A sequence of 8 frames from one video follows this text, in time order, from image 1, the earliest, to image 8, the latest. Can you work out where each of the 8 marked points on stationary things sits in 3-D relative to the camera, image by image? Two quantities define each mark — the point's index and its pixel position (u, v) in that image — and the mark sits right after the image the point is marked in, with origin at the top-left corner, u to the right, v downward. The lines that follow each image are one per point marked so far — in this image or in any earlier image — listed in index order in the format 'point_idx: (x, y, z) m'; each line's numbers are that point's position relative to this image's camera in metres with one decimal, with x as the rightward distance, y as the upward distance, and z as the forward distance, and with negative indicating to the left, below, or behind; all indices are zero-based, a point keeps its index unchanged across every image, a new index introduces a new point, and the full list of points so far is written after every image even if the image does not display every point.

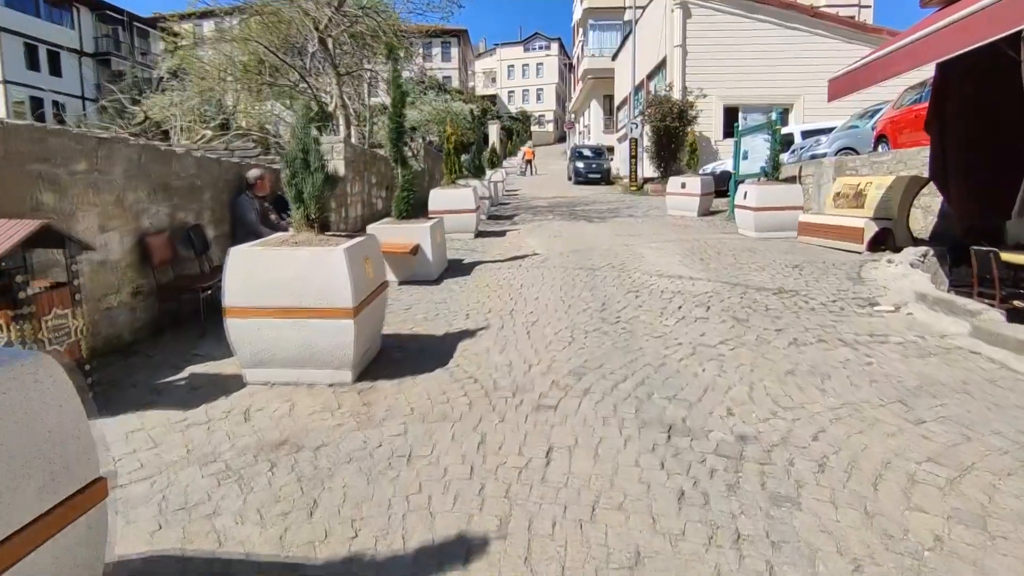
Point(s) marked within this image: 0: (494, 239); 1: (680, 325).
0: (-0.3, +1.0, +11.8) m
1: (+1.6, -0.4, +5.6) m
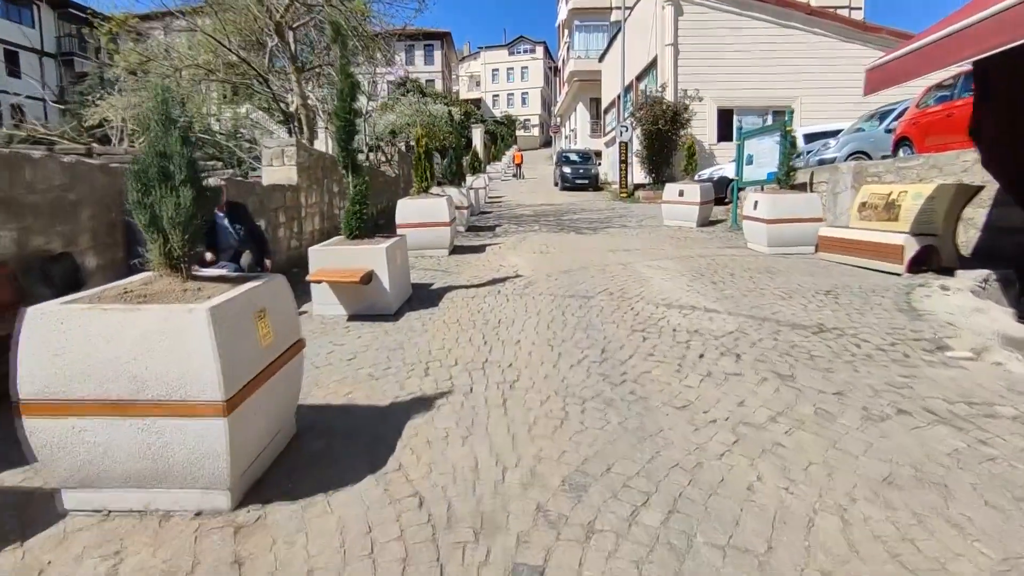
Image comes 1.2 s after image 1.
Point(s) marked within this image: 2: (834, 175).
0: (-0.7, +0.6, +10.3) m
1: (+1.4, -0.7, +4.2) m
2: (+6.0, +2.1, +10.8) m
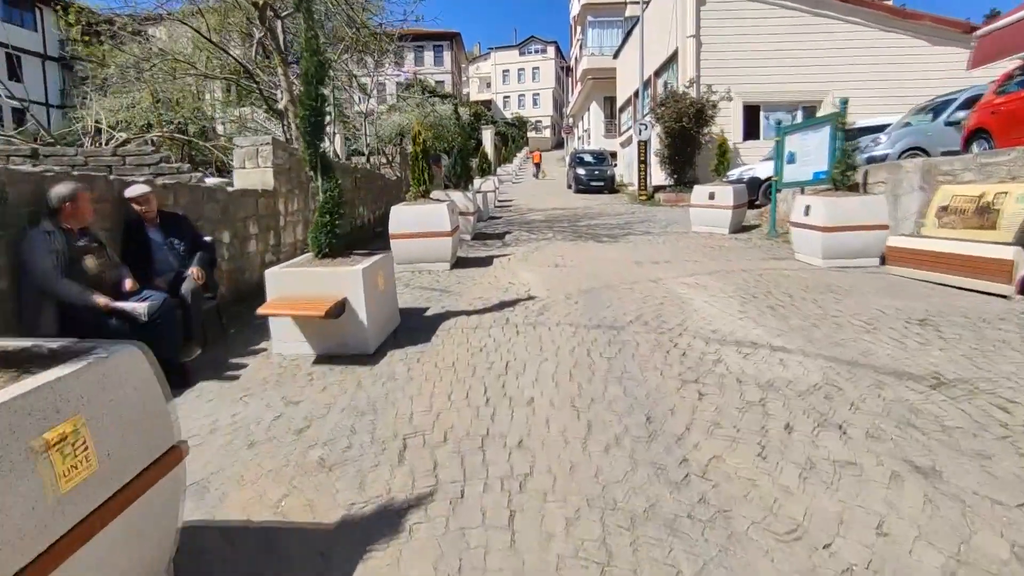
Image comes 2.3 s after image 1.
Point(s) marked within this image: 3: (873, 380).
0: (-0.5, +0.3, +9.0) m
1: (+1.5, -1.0, +2.8) m
2: (+6.2, +1.8, +9.3) m
3: (+2.6, -0.7, +4.2) m
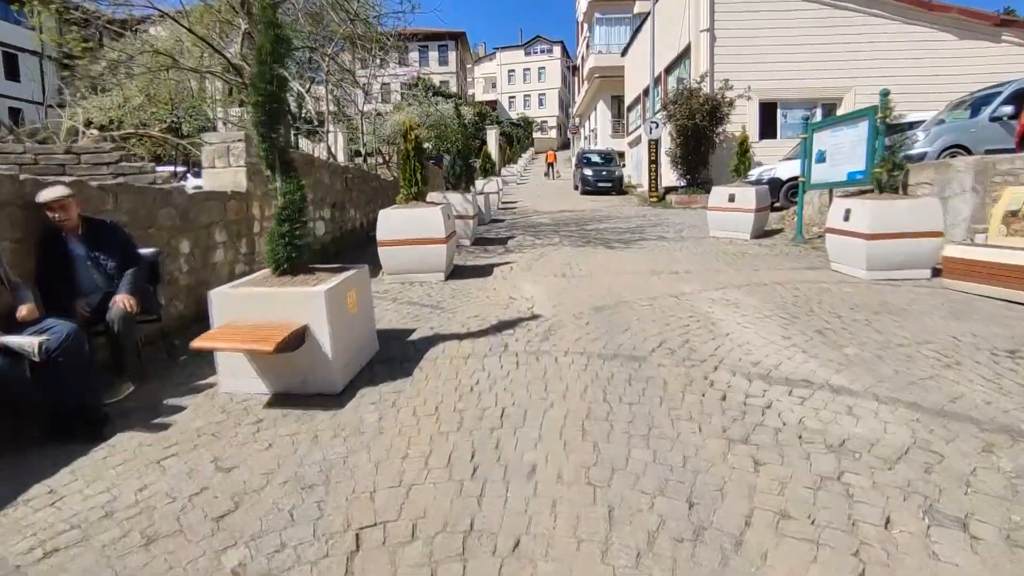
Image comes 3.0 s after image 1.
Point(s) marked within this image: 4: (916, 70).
0: (-0.5, +0.1, +8.0) m
1: (+1.4, -1.2, +1.8) m
2: (+6.2, +1.6, +8.3) m
3: (+2.6, -0.8, +3.2) m
4: (+13.4, +7.2, +19.2) m
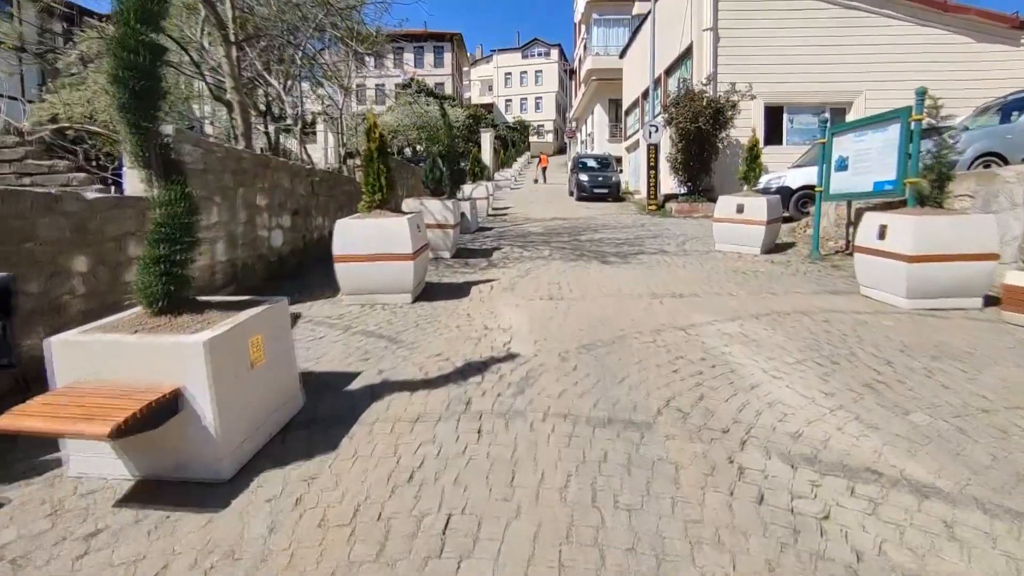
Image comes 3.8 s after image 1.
0: (-0.8, -0.2, +6.9) m
1: (+1.2, -1.4, +0.6) m
2: (+6.0, +1.3, +7.2) m
3: (+2.3, -1.1, +2.0) m
4: (+13.1, +6.7, +18.2) m
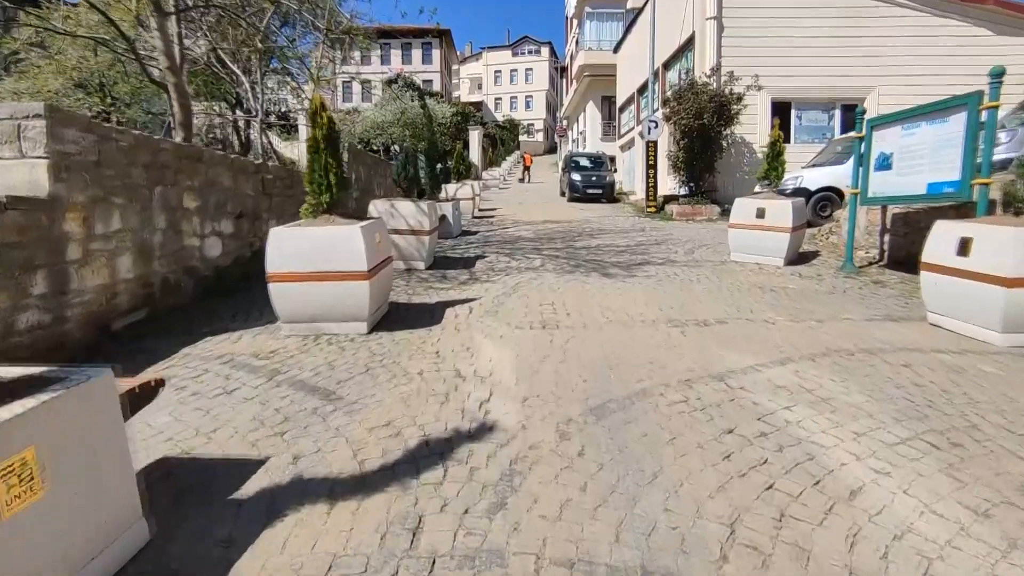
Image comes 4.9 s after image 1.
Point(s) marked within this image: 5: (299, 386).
0: (-0.9, -0.5, +5.4) m
1: (+1.1, -1.7, -0.8) m
2: (+5.8, +1.0, +5.8) m
3: (+2.3, -1.4, +0.6) m
4: (+12.8, +6.5, +16.9) m
5: (-1.6, -0.7, +4.3) m
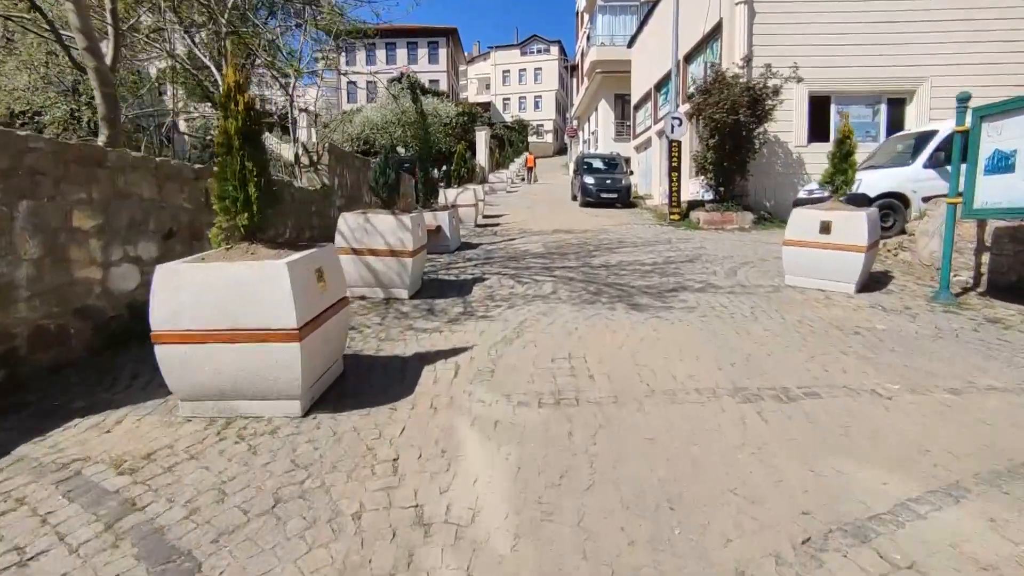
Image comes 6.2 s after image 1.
0: (-0.9, -0.9, +3.6) m
1: (+1.0, -2.1, -2.6) m
2: (+5.8, +0.6, +4.0) m
3: (+2.2, -1.8, -1.2) m
4: (+13.0, +6.0, +15.0) m
5: (-1.6, -1.1, +2.5) m
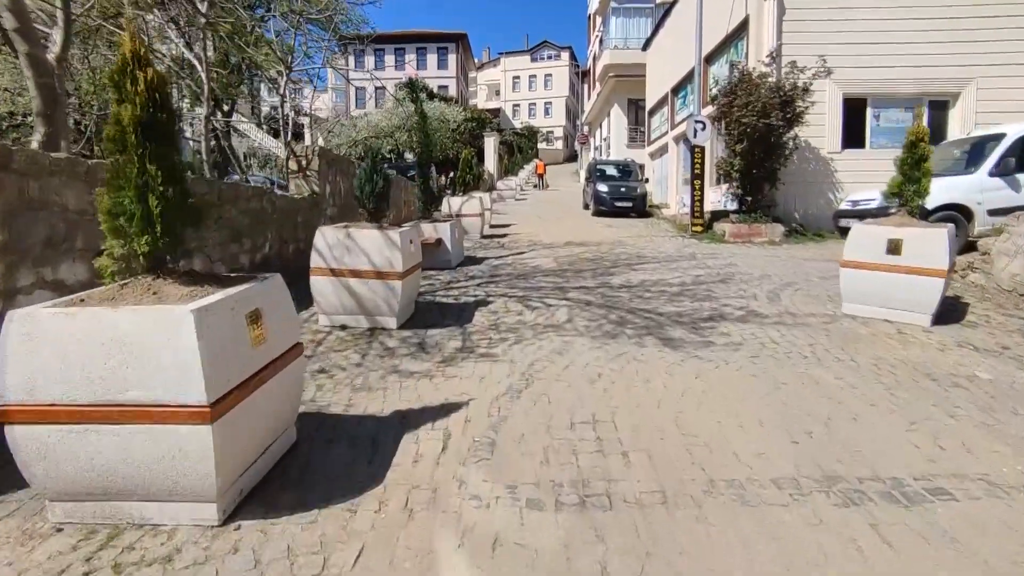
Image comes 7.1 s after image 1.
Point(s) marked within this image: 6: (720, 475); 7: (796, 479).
0: (-0.9, -1.1, +2.5) m
1: (+1.0, -2.3, -3.8) m
2: (+5.8, +0.3, +2.8) m
3: (+2.1, -2.0, -2.4) m
4: (+13.2, +5.5, +13.7) m
5: (-1.6, -1.4, +1.4) m
6: (+1.1, -1.0, +3.2) m
7: (+1.5, -1.0, +3.1) m
